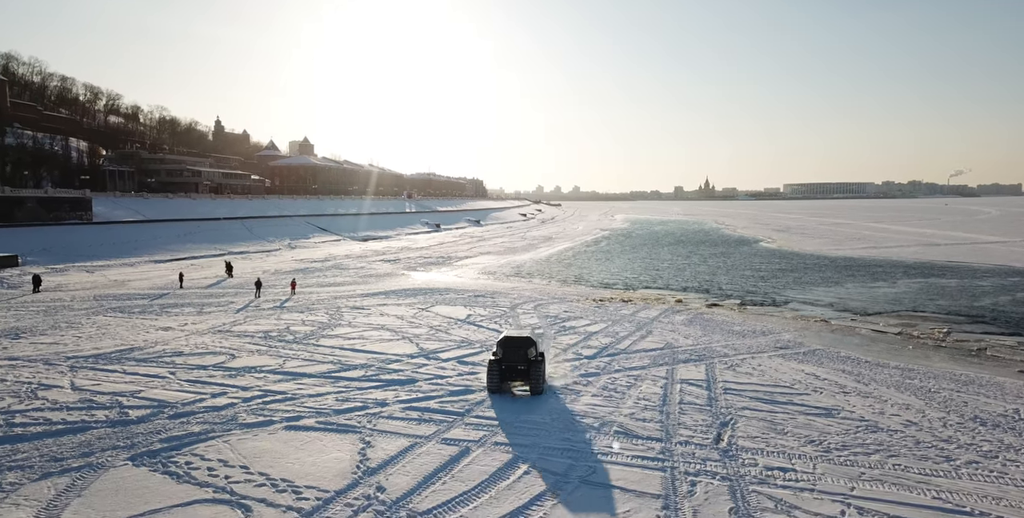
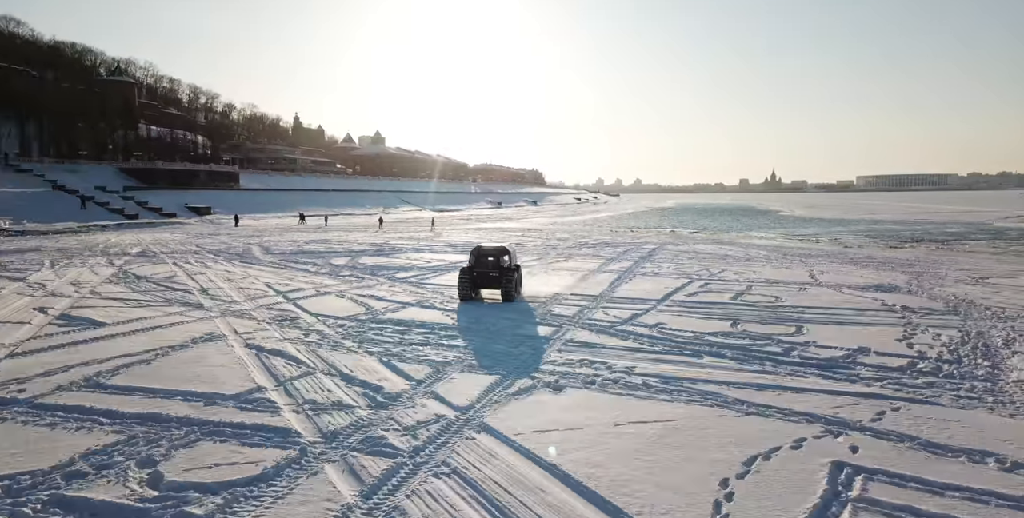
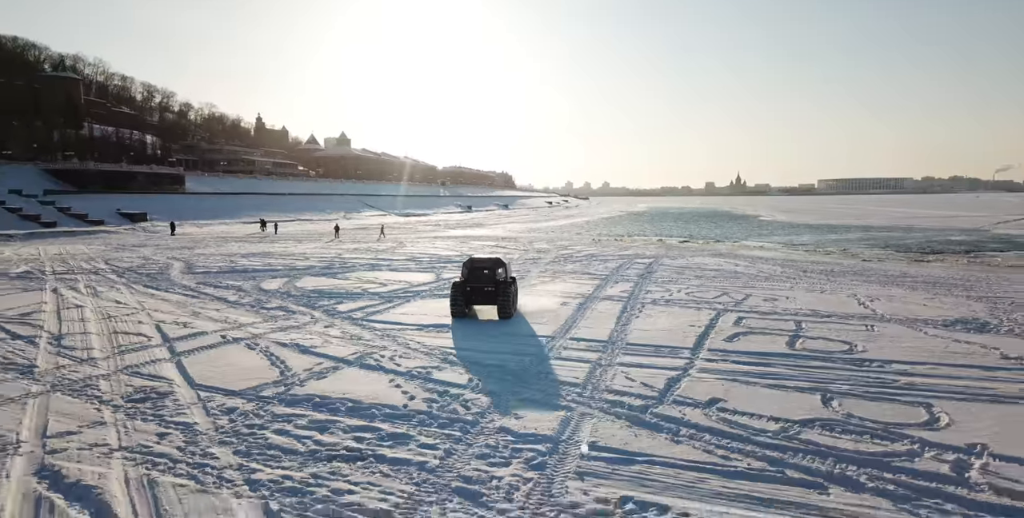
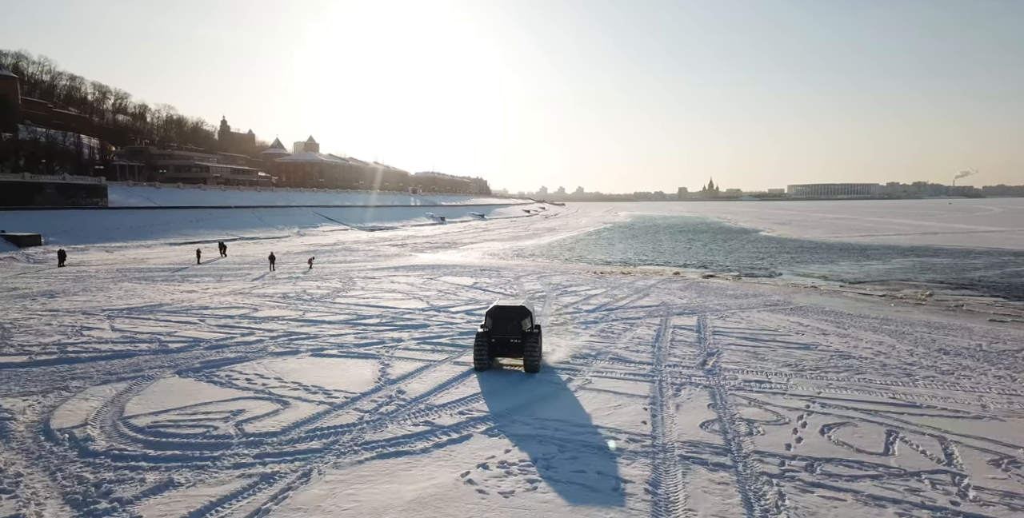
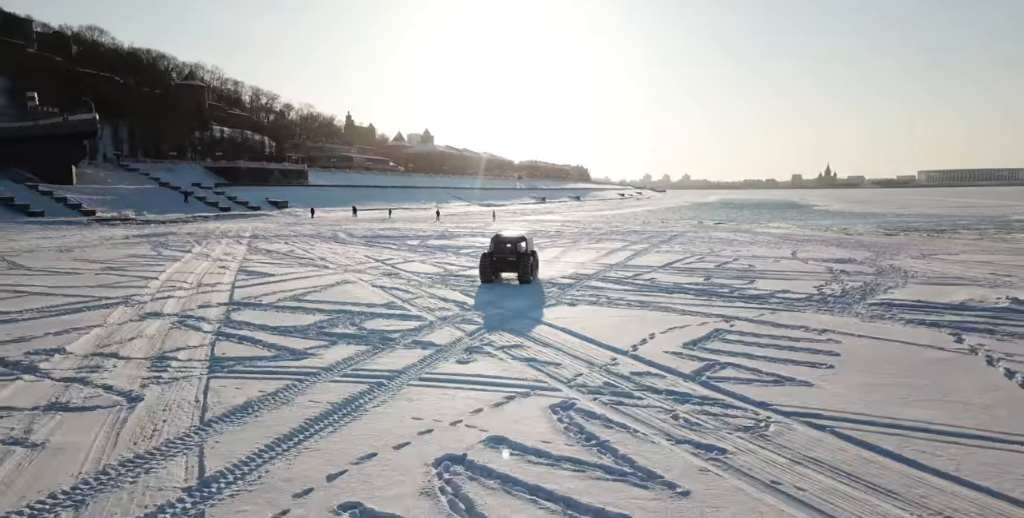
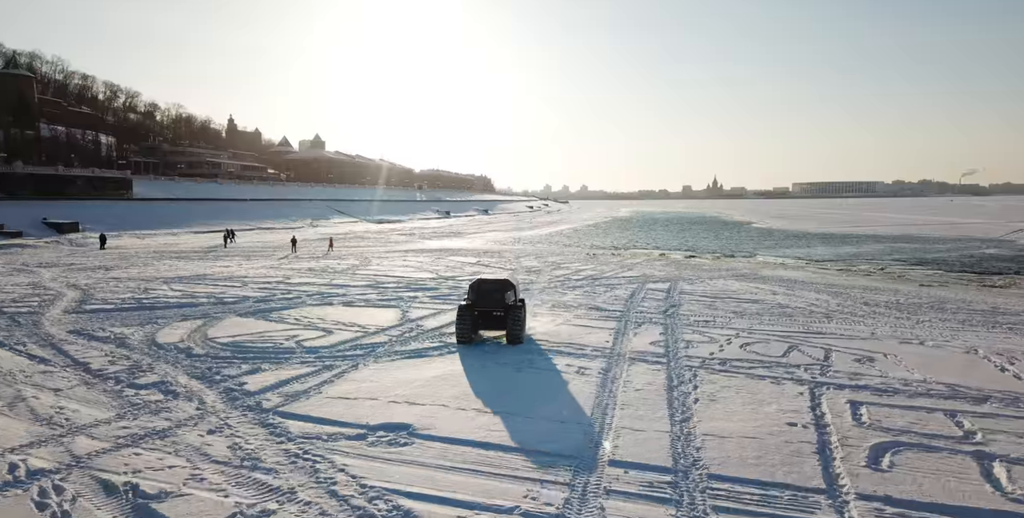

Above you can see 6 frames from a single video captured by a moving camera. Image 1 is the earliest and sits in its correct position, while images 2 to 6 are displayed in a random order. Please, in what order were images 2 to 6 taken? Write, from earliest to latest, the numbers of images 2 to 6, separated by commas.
4, 6, 3, 2, 5
